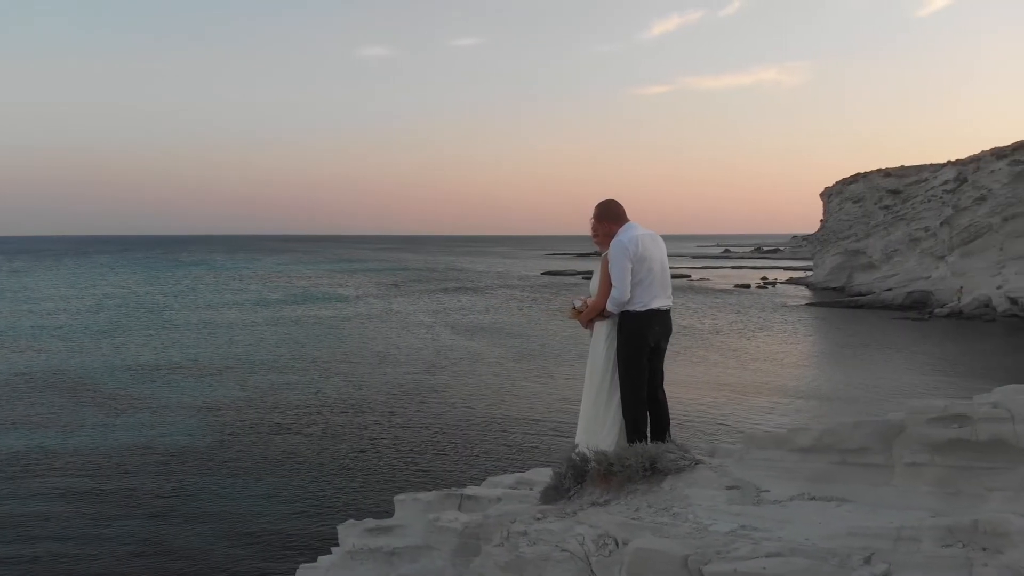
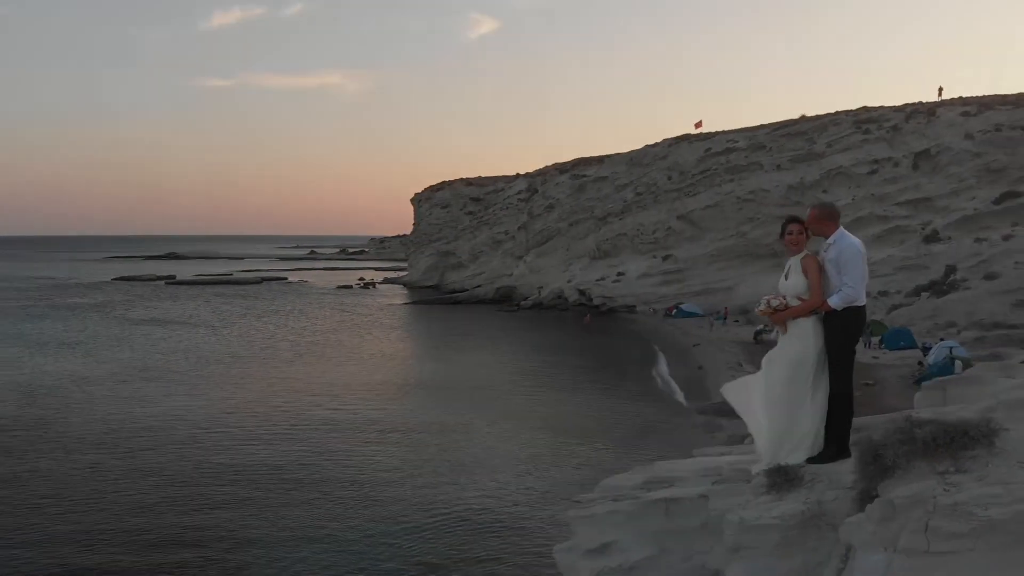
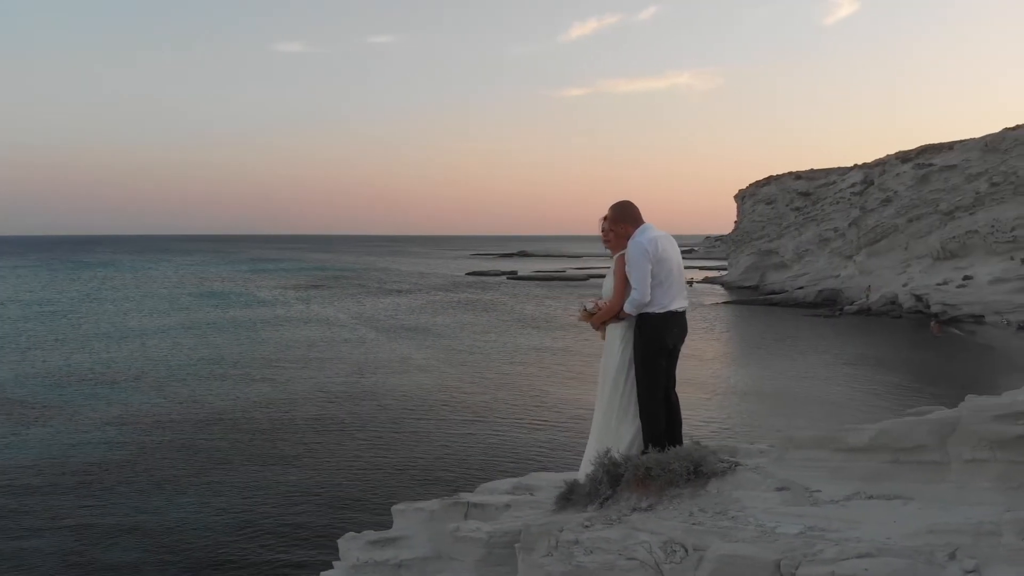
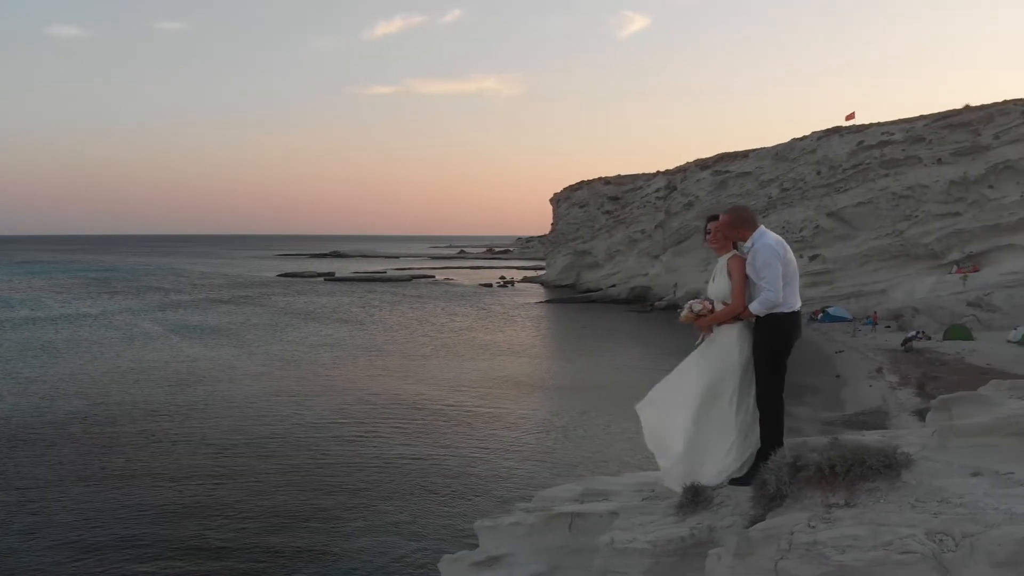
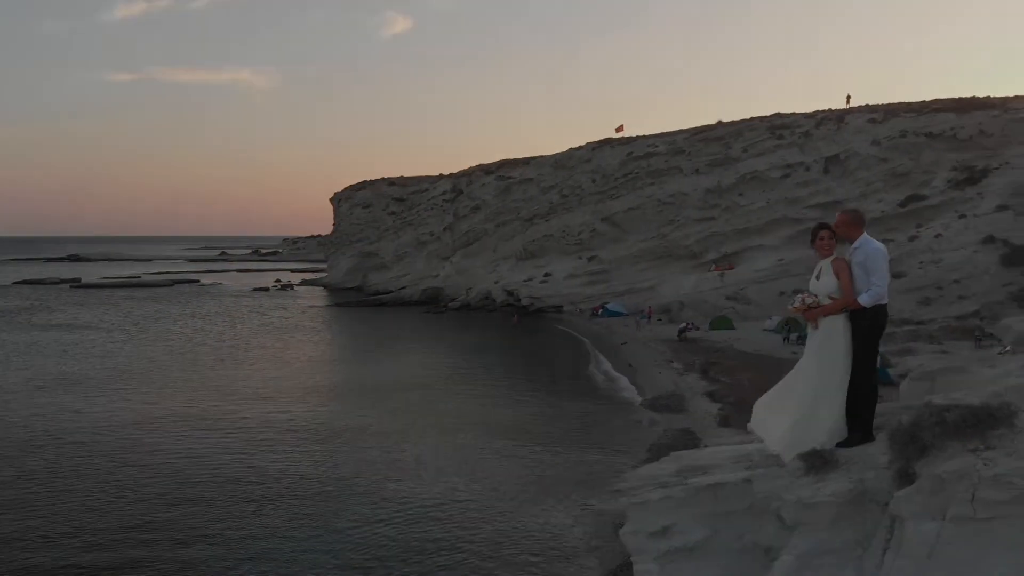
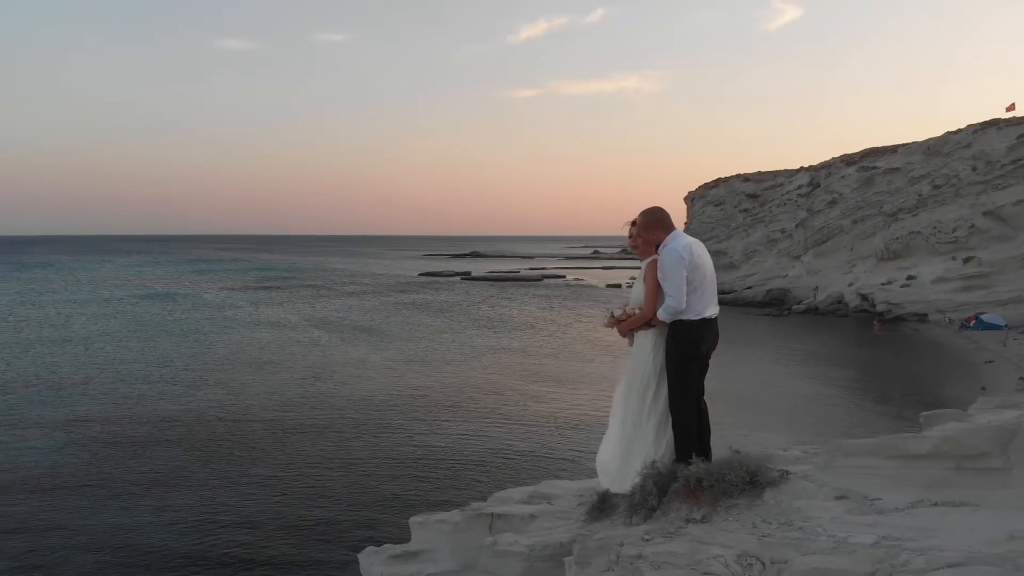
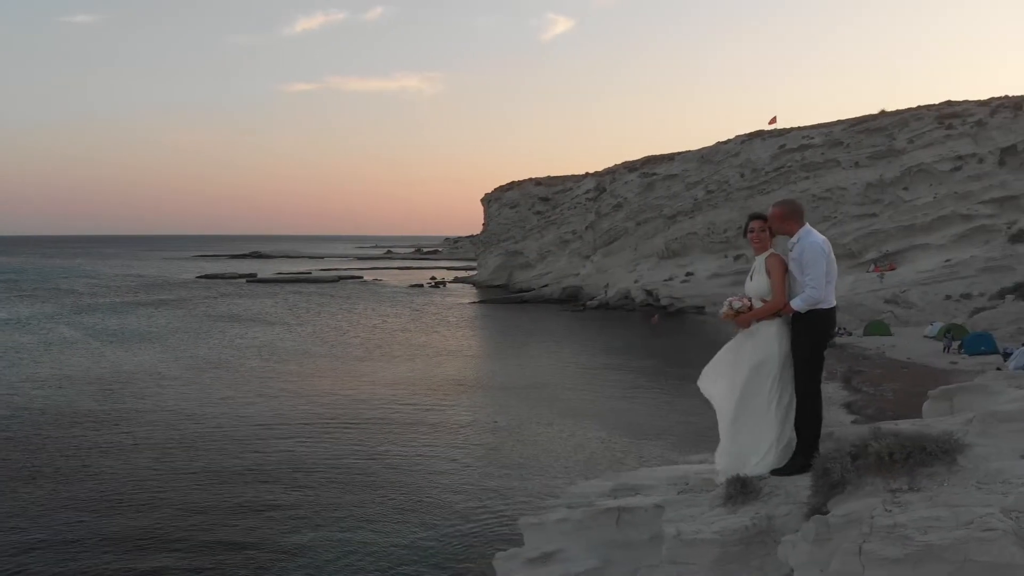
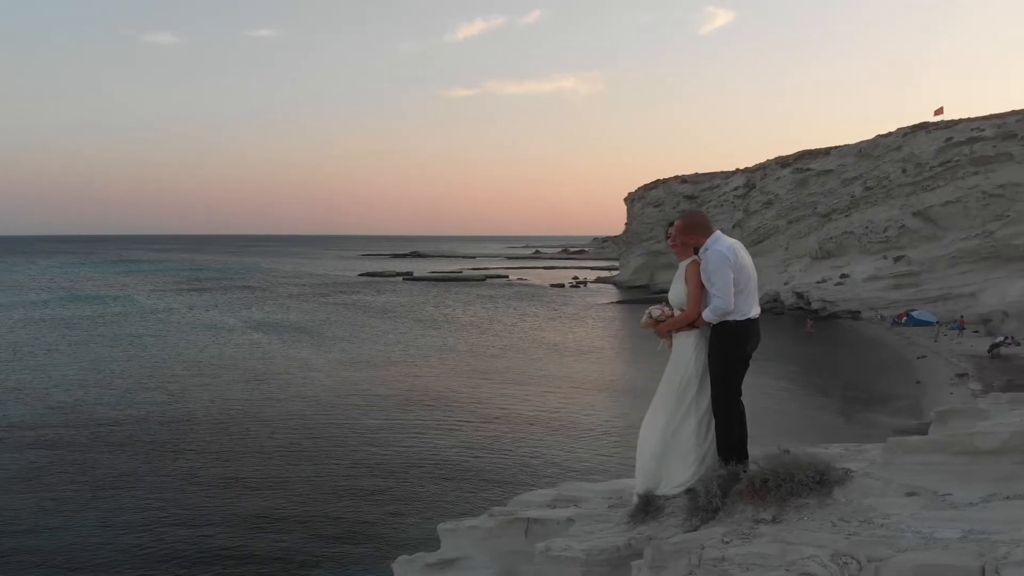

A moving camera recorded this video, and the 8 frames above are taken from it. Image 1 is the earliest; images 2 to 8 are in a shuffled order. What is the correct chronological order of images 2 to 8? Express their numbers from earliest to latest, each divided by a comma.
3, 6, 8, 4, 7, 2, 5
